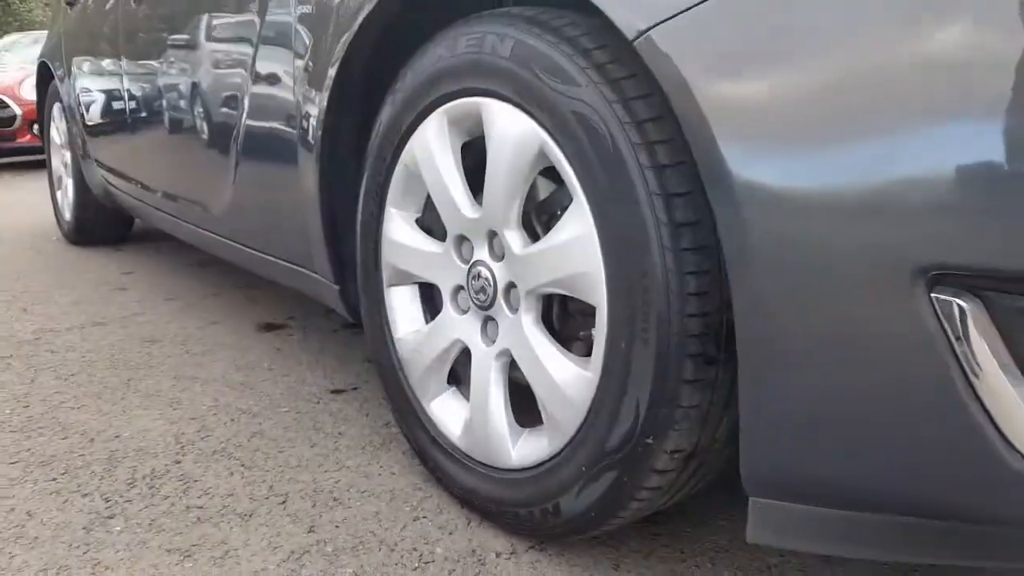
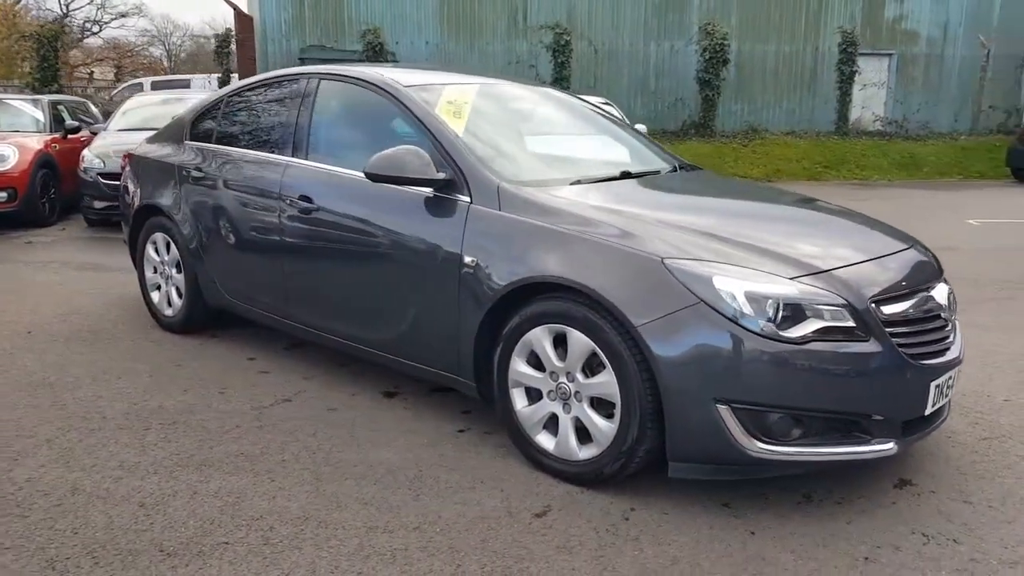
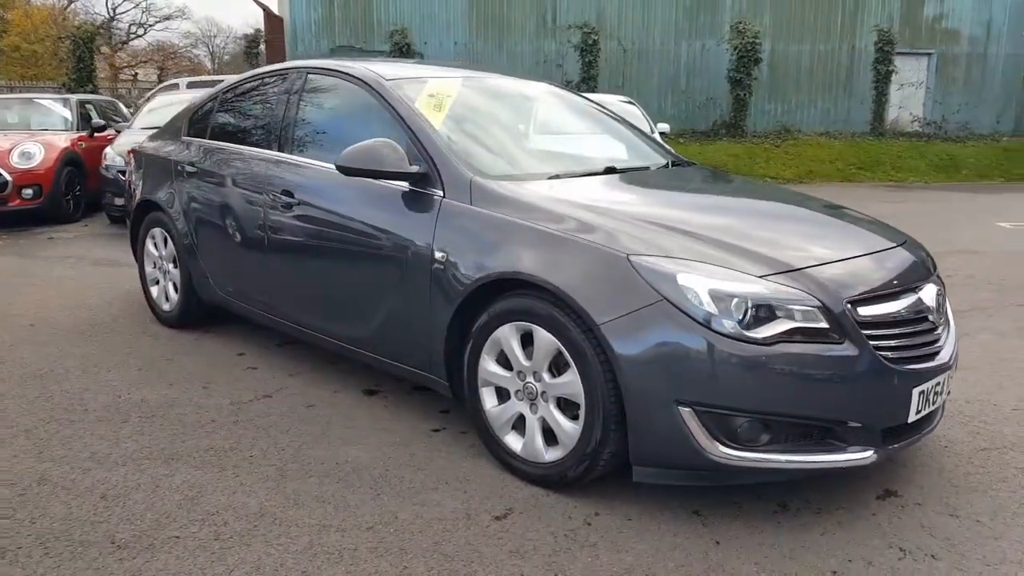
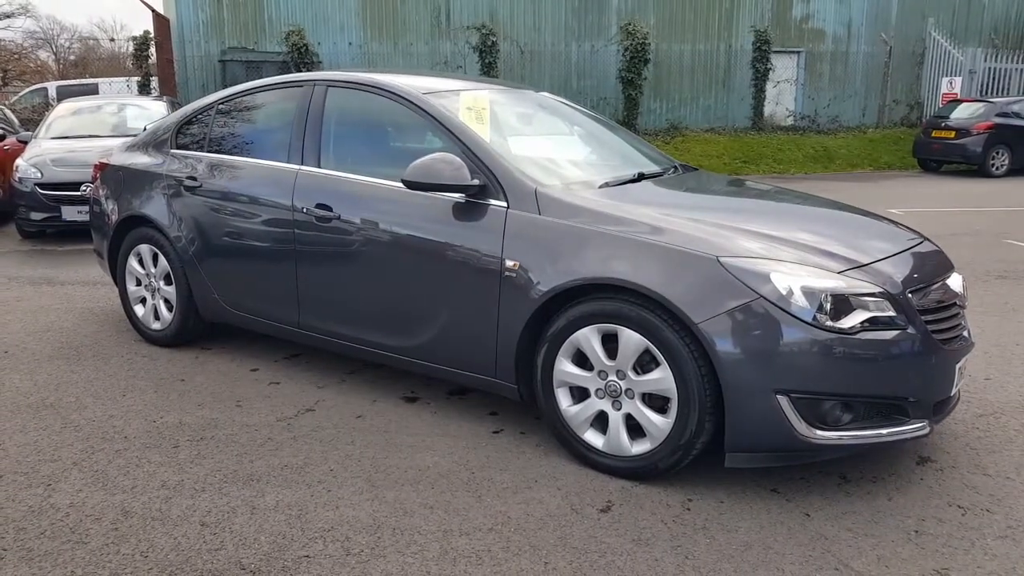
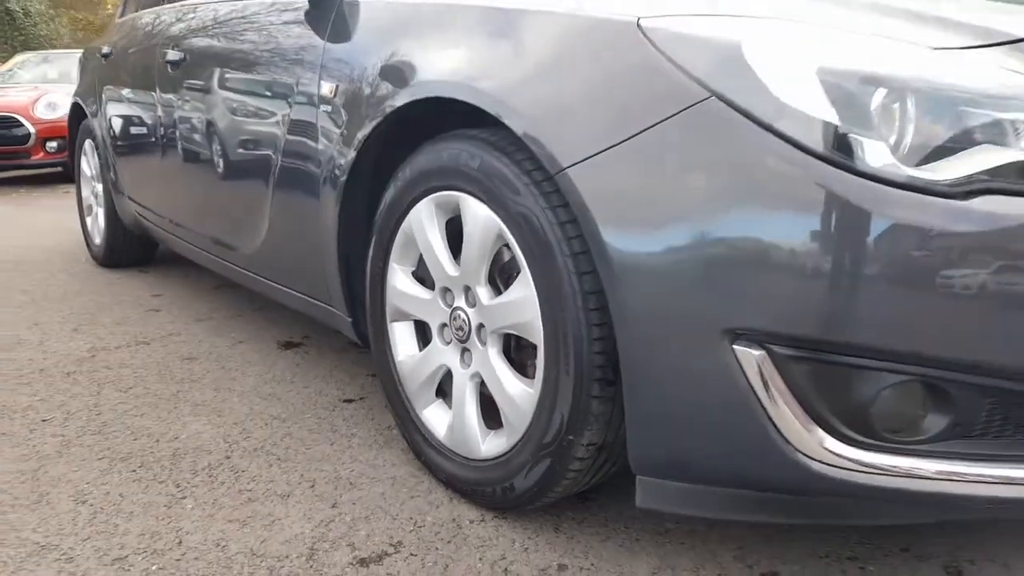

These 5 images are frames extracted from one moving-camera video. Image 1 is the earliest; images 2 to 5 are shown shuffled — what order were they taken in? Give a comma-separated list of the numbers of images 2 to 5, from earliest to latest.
5, 3, 2, 4
